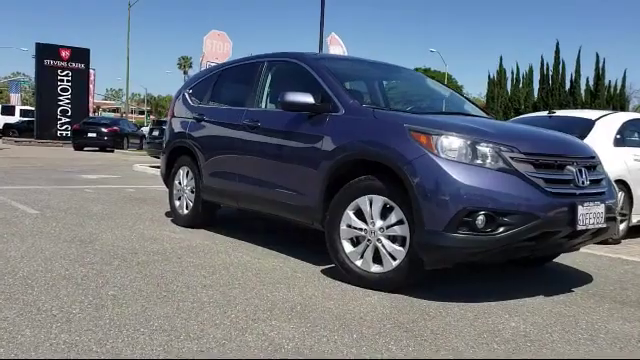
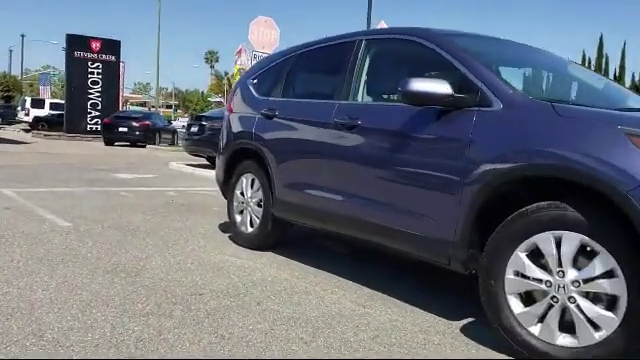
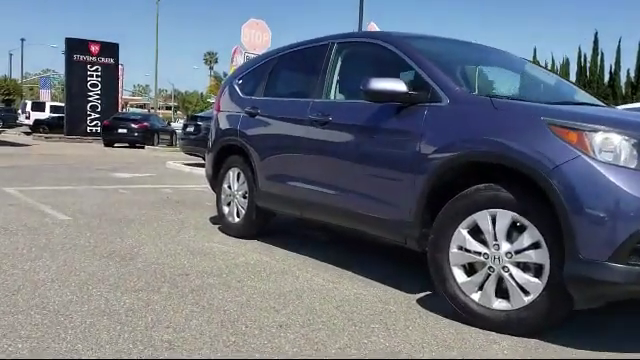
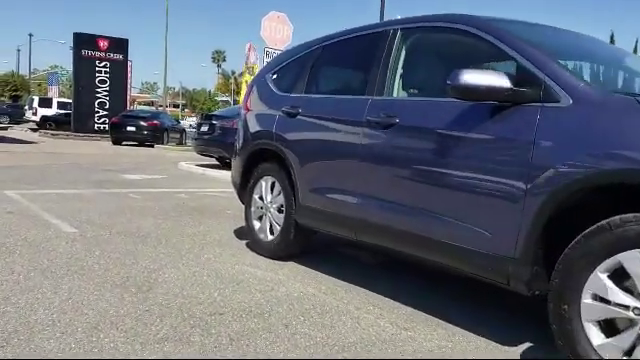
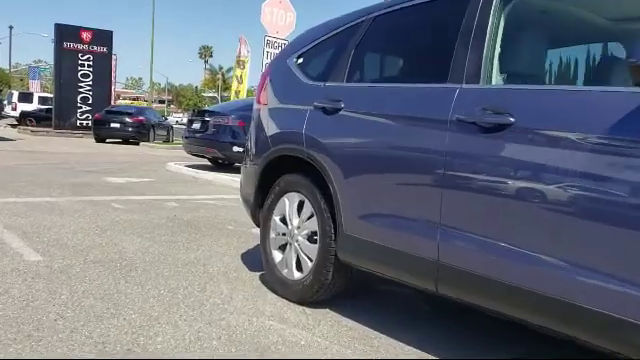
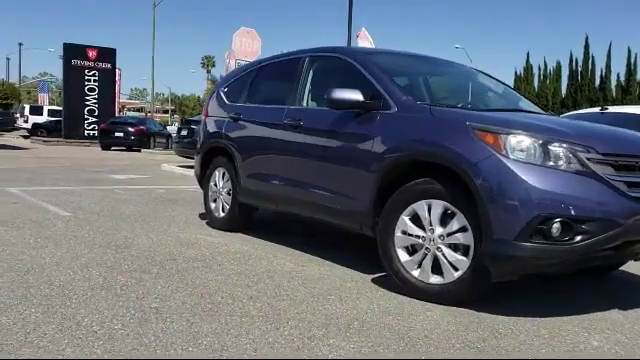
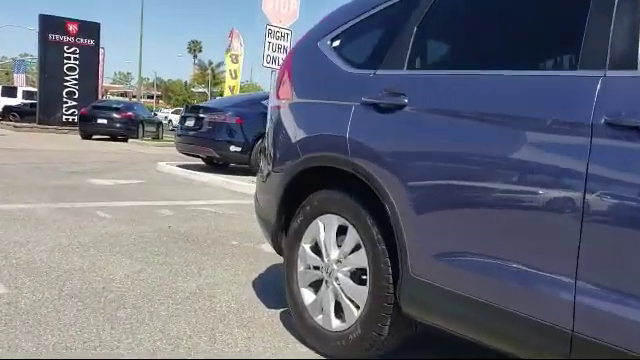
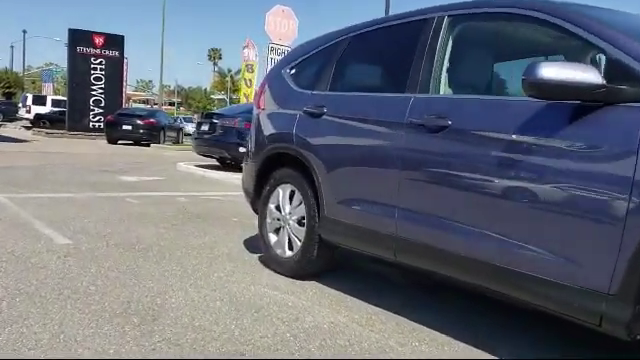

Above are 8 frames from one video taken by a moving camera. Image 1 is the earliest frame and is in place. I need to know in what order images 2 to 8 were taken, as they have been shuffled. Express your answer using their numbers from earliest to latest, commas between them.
6, 3, 2, 4, 8, 5, 7
